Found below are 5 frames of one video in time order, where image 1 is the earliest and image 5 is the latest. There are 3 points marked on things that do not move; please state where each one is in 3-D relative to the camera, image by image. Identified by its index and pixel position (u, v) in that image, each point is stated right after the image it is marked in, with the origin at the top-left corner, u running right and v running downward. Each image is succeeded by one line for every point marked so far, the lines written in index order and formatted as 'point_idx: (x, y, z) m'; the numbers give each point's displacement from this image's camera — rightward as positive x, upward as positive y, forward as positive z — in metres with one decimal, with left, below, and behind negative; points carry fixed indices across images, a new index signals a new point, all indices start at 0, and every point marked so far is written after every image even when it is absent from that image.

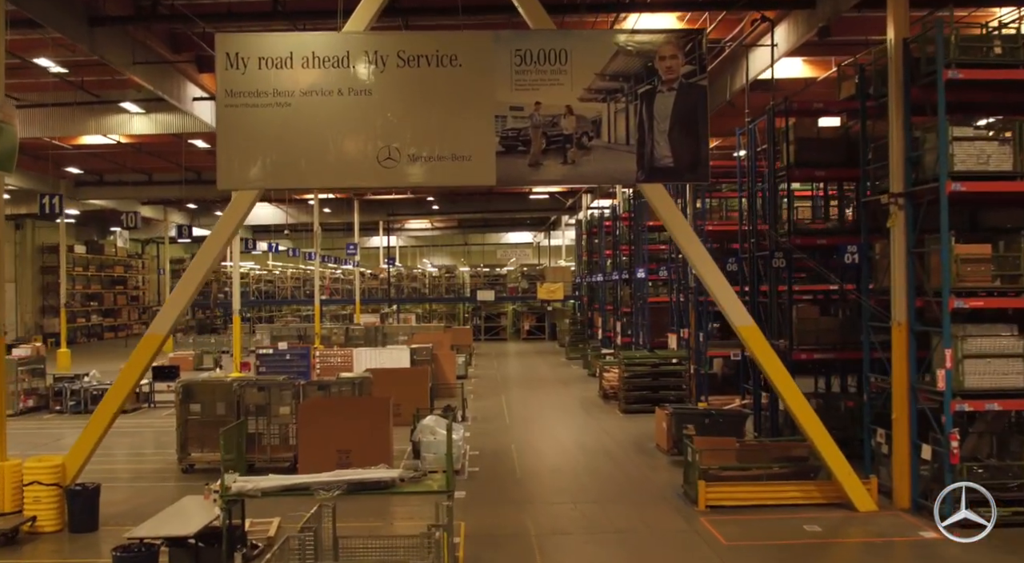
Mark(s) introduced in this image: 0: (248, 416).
0: (-3.8, -1.9, +10.6) m
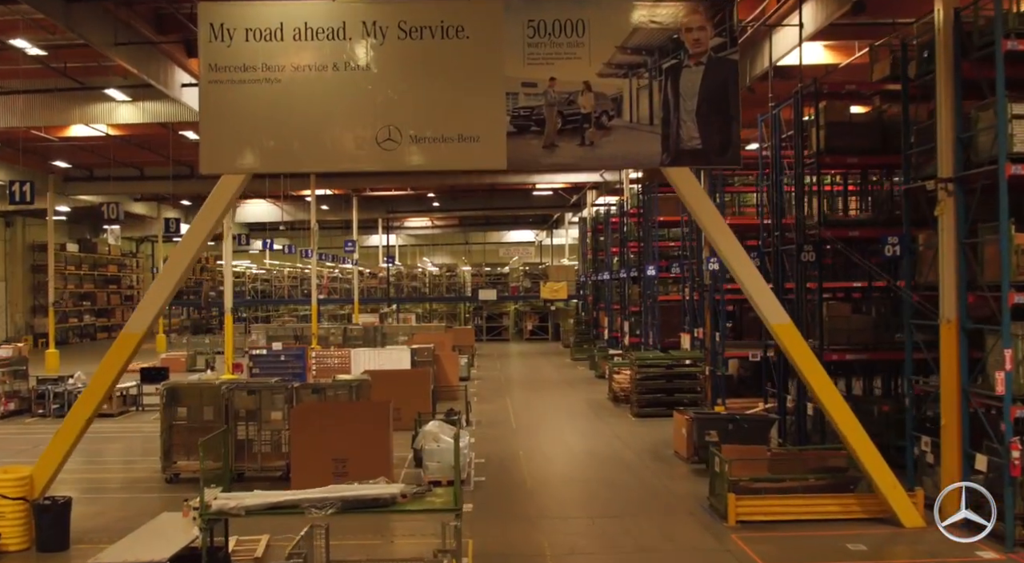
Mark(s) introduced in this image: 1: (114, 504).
0: (-3.7, -1.9, +9.8) m
1: (-4.9, -2.8, +9.2) m
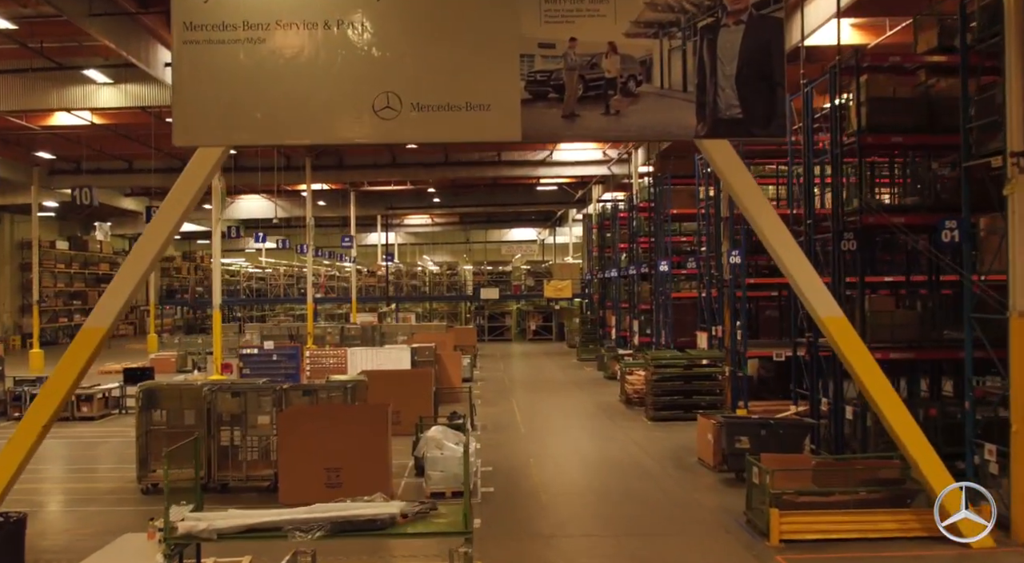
0: (-3.5, -1.8, +9.0) m
1: (-4.8, -2.7, +8.3) m
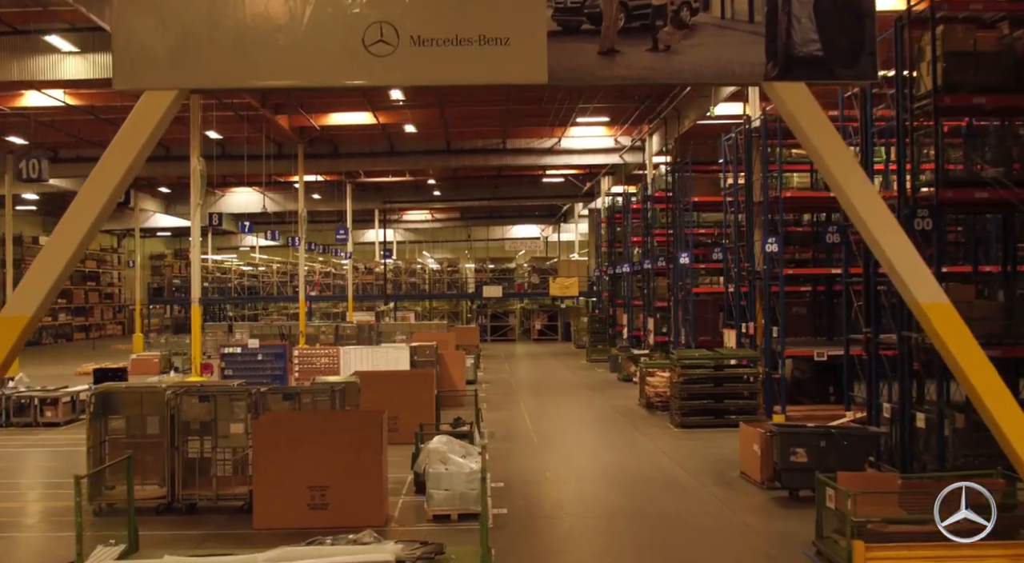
0: (-3.4, -1.6, +7.7) m
1: (-4.6, -2.5, +7.0) m
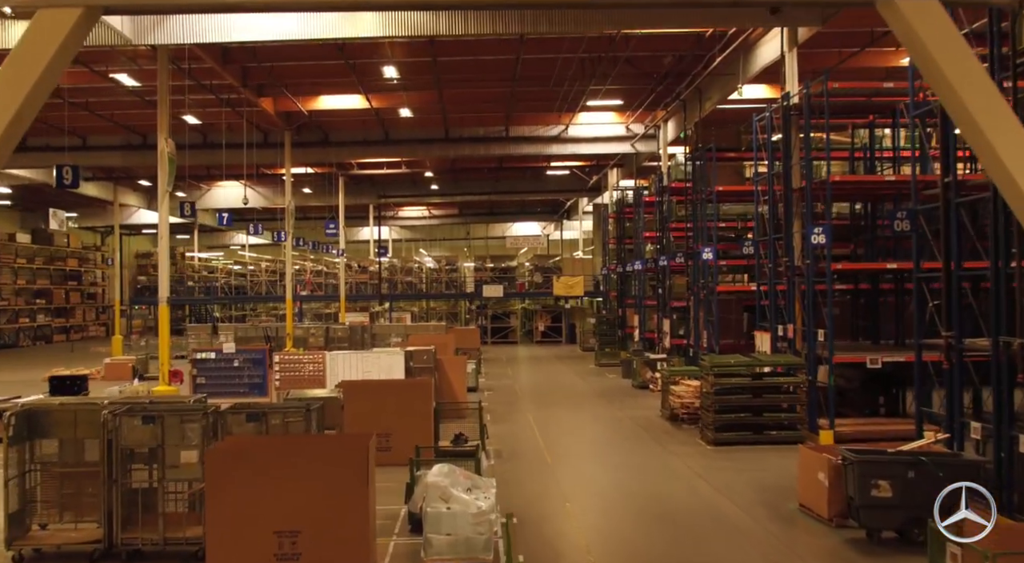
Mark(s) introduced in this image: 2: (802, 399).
0: (-3.2, -1.5, +6.2) m
1: (-4.5, -2.4, +5.5) m
2: (+4.0, -1.6, +10.1) m
